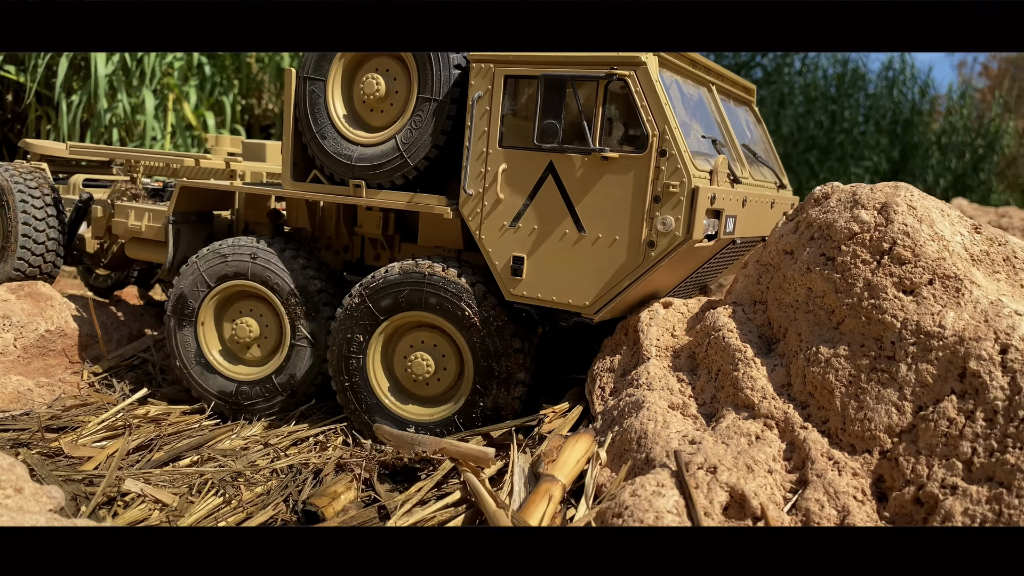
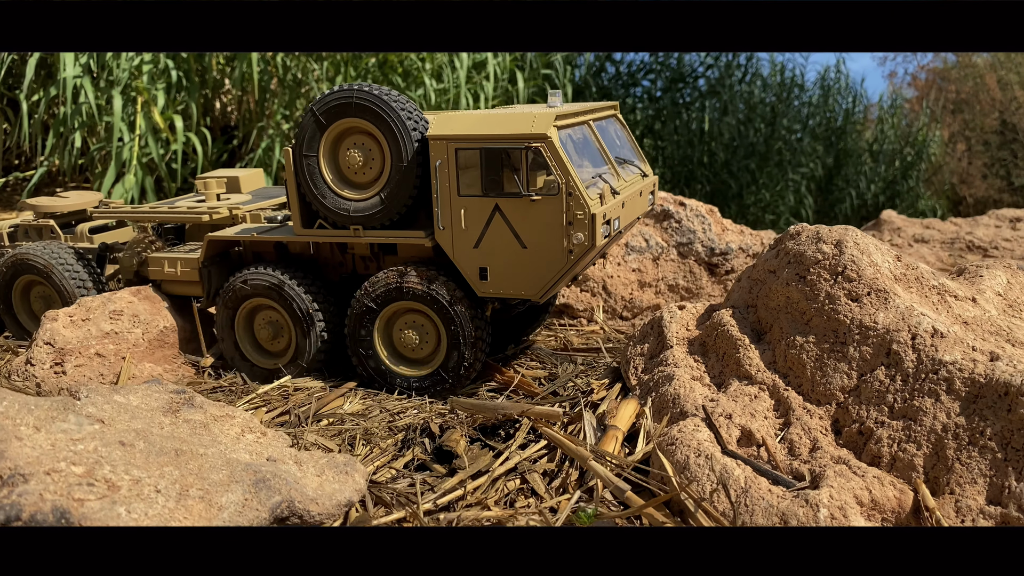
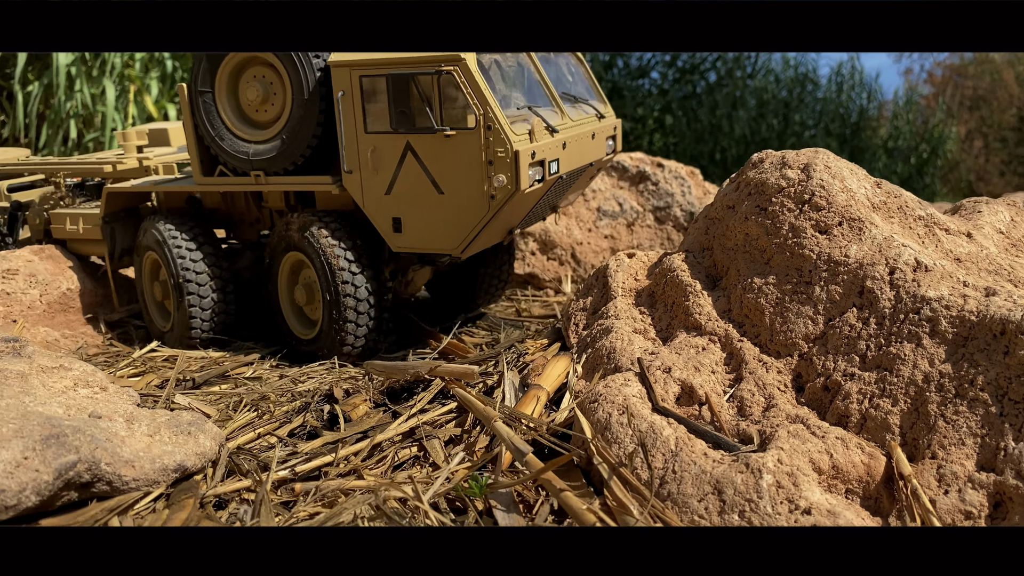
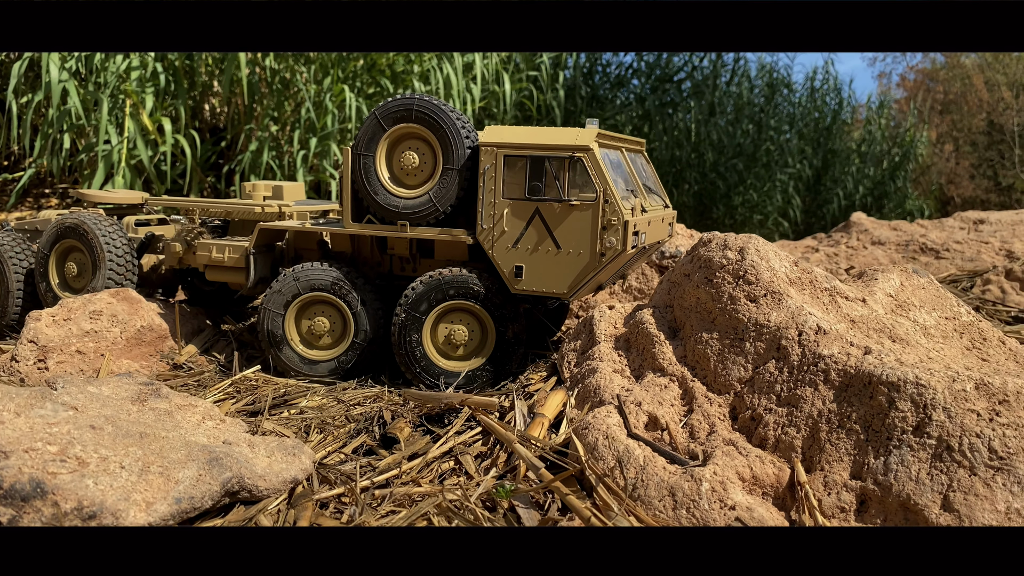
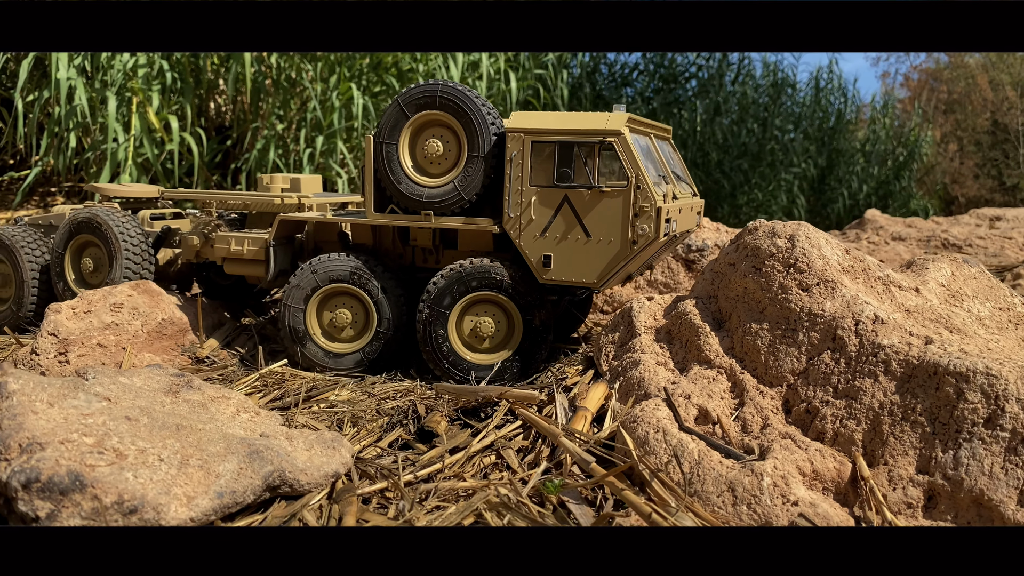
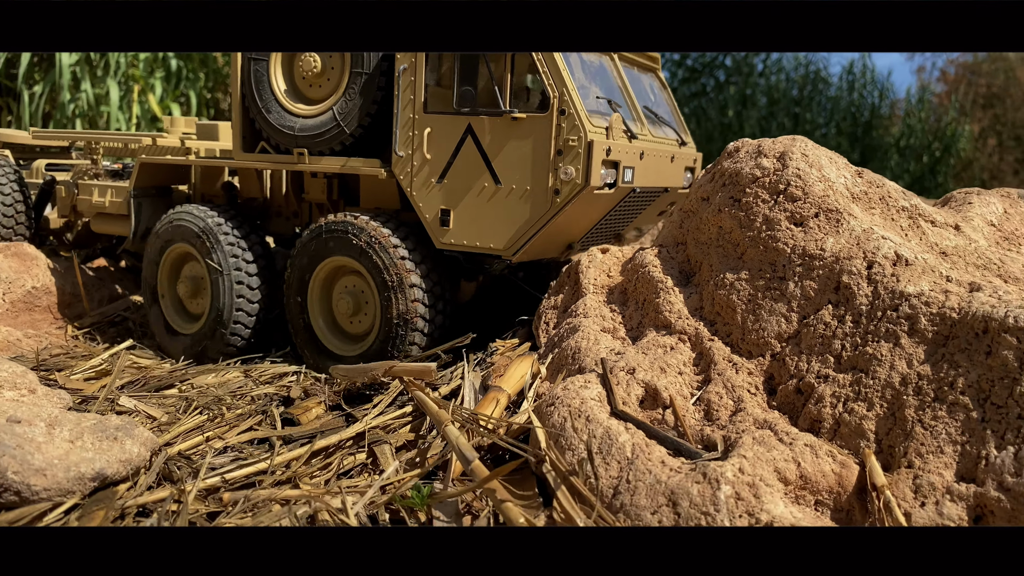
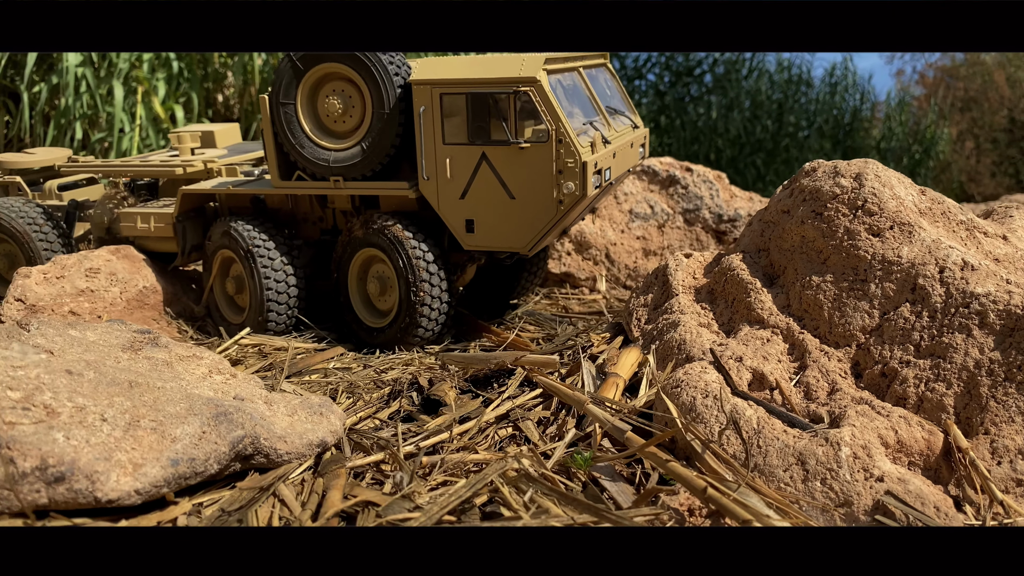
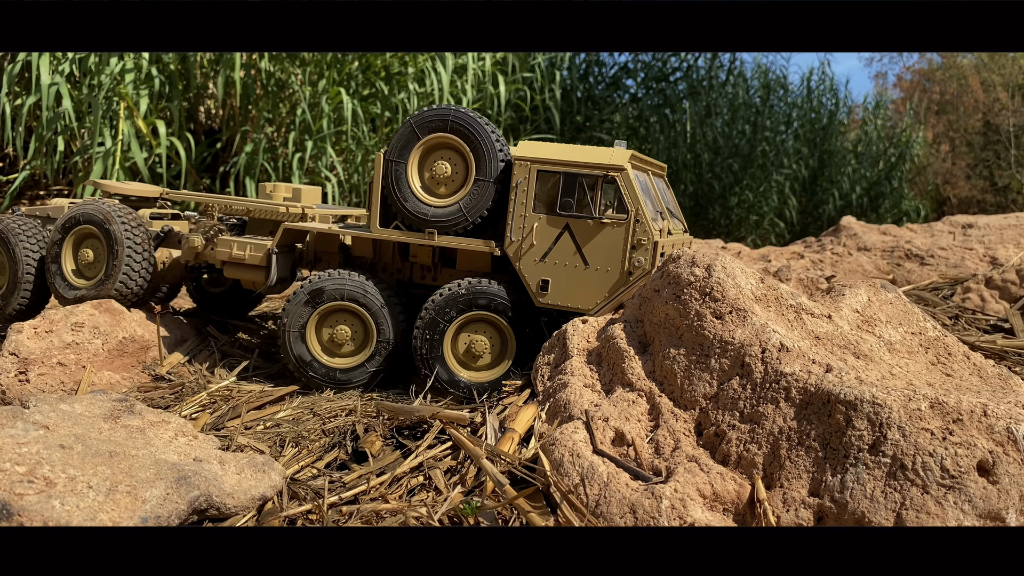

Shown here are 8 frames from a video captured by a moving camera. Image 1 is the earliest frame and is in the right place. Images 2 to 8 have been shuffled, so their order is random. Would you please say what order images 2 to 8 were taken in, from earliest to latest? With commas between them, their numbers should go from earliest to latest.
6, 3, 7, 2, 5, 4, 8
